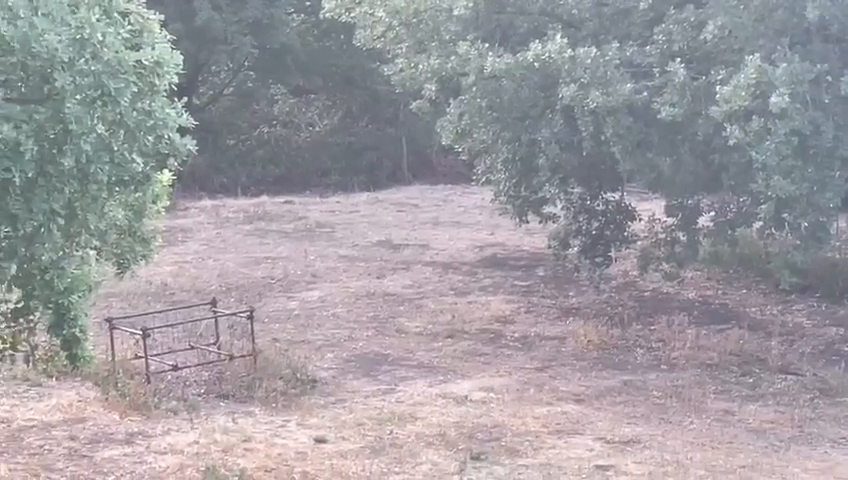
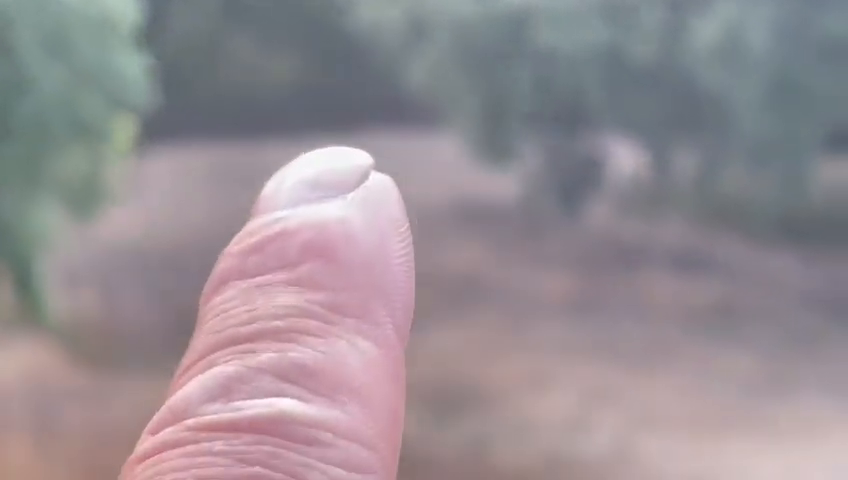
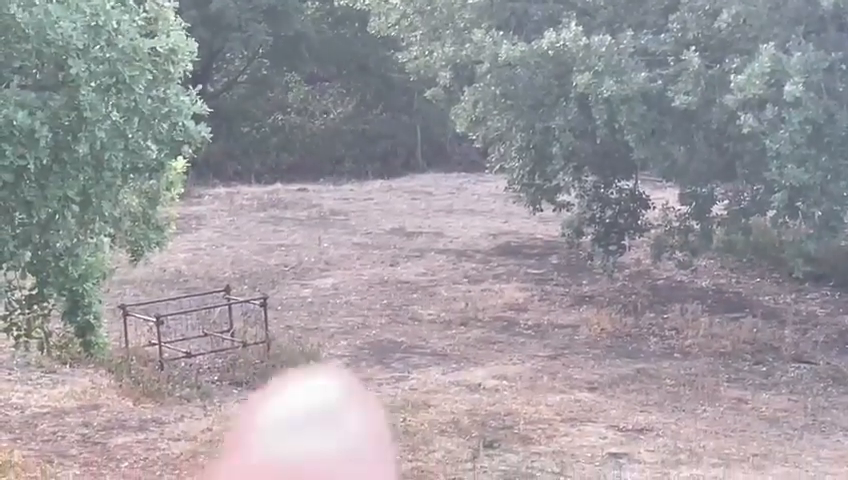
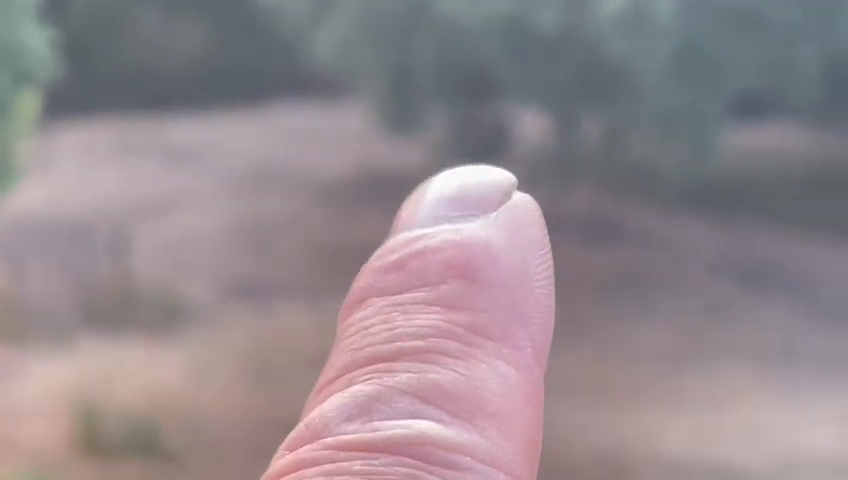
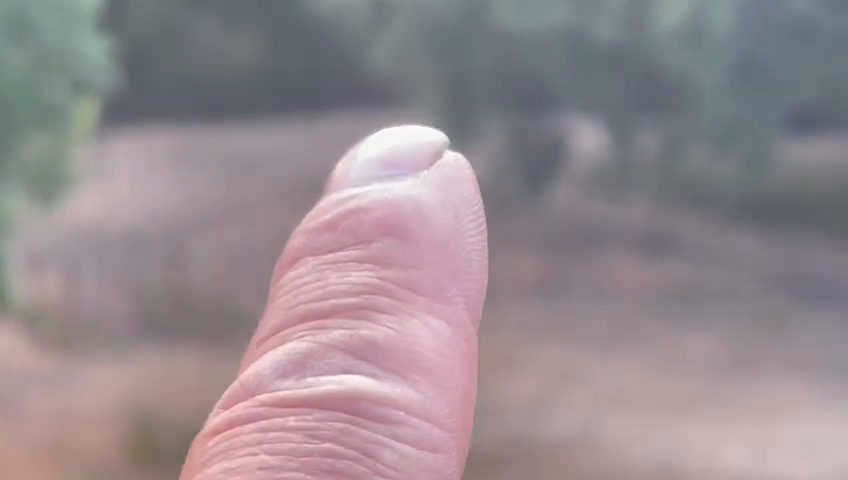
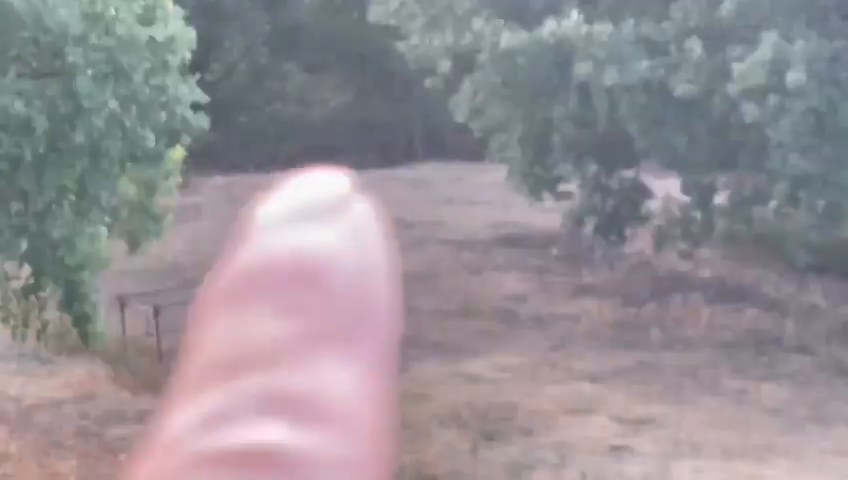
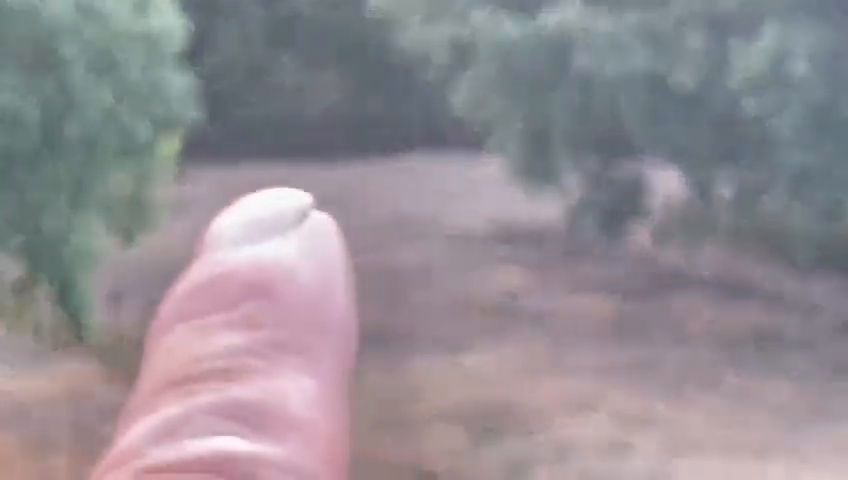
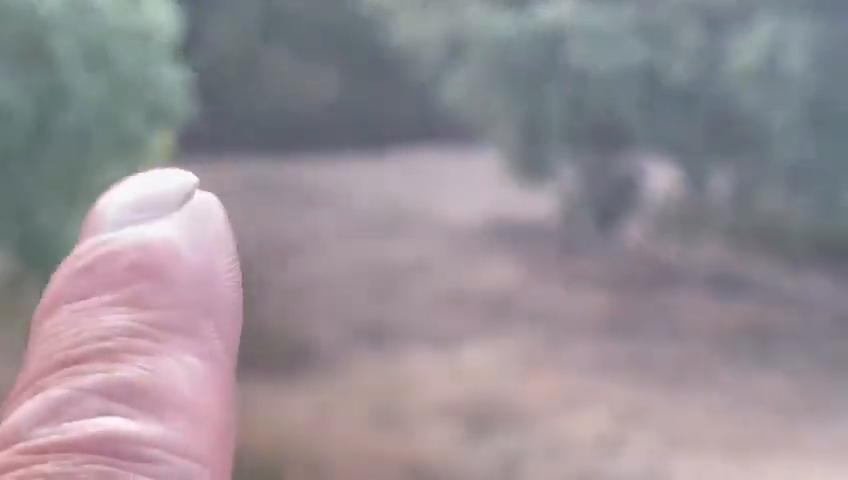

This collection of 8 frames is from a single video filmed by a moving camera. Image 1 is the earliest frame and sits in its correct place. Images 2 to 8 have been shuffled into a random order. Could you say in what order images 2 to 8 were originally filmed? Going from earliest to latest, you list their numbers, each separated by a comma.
3, 6, 7, 8, 2, 5, 4
